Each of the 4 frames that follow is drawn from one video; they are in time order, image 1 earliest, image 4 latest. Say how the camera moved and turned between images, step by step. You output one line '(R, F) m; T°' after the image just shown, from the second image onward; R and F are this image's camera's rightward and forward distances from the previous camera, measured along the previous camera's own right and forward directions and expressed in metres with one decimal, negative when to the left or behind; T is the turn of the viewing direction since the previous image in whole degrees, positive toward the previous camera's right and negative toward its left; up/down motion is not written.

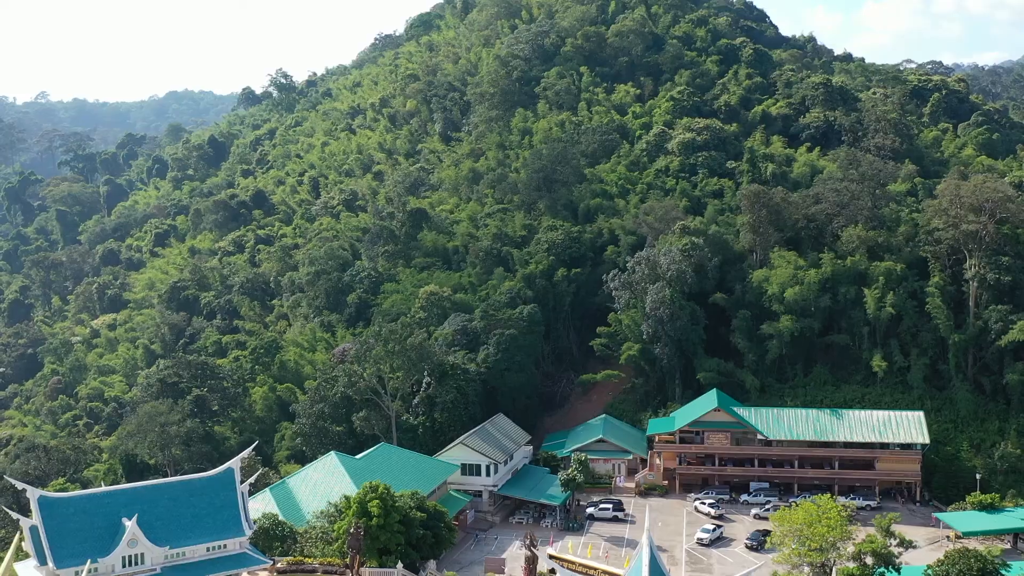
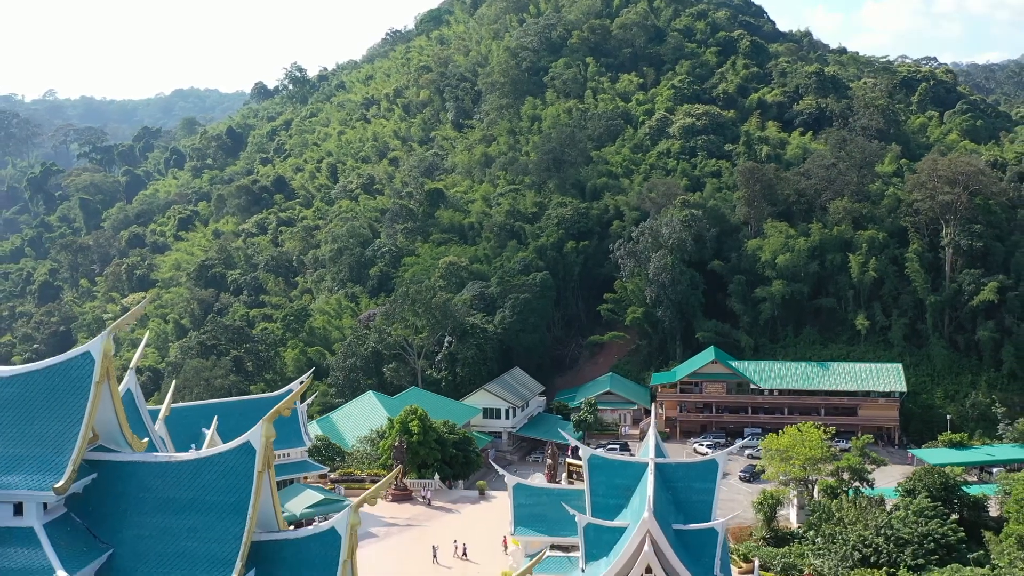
(-0.5, -4.3) m; 0°
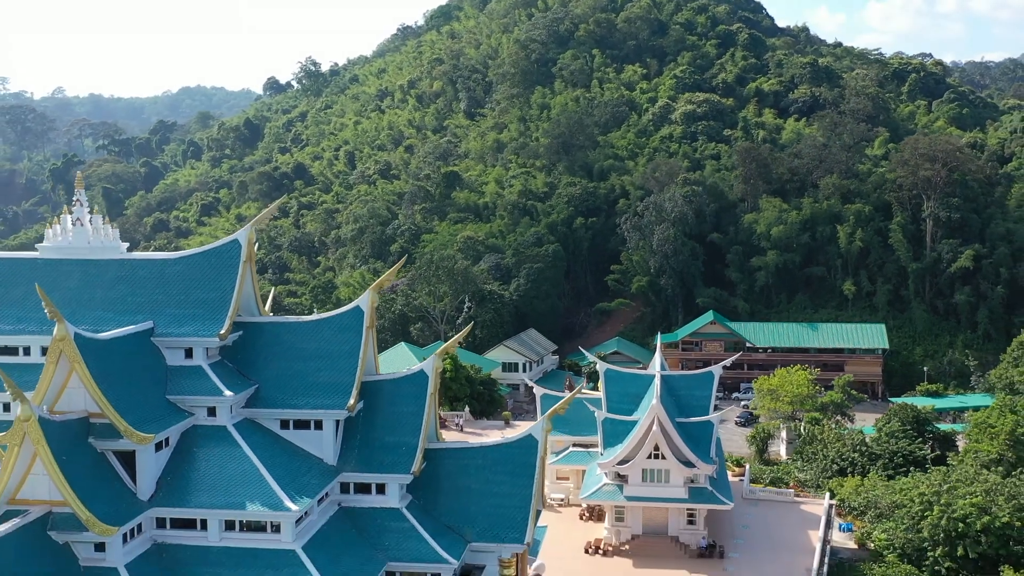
(-0.5, -4.3) m; 0°
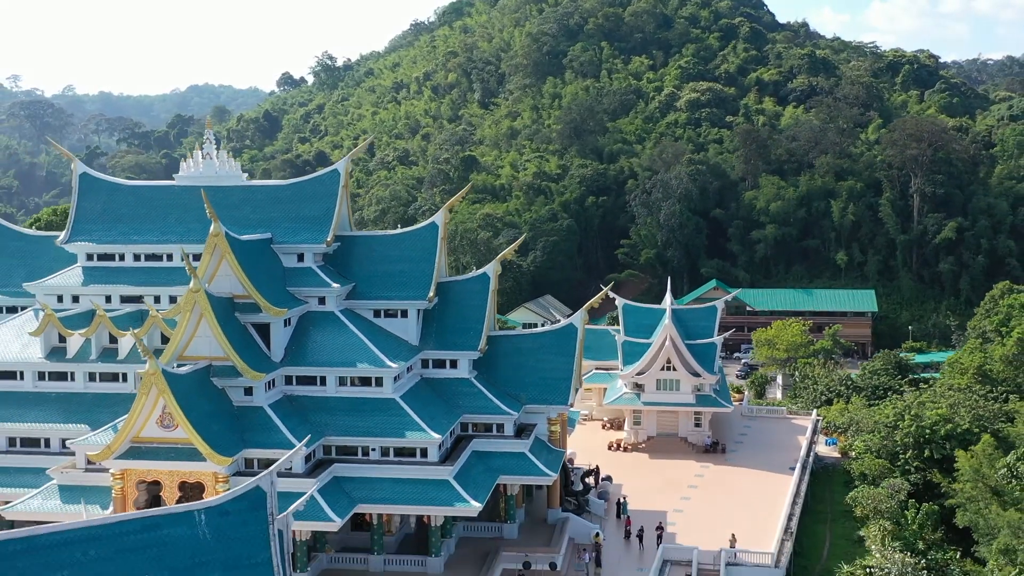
(-0.6, -4.4) m; 0°
